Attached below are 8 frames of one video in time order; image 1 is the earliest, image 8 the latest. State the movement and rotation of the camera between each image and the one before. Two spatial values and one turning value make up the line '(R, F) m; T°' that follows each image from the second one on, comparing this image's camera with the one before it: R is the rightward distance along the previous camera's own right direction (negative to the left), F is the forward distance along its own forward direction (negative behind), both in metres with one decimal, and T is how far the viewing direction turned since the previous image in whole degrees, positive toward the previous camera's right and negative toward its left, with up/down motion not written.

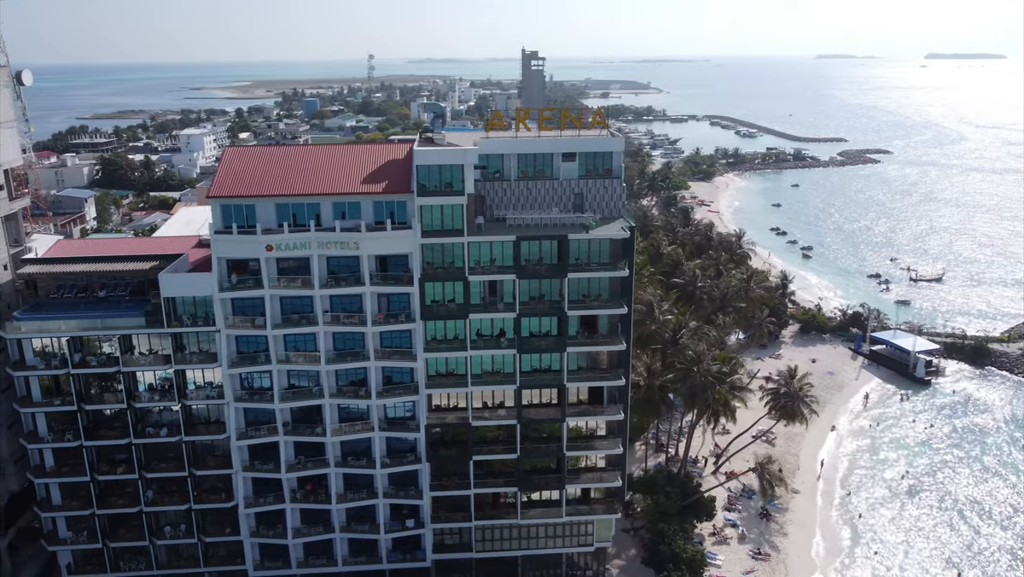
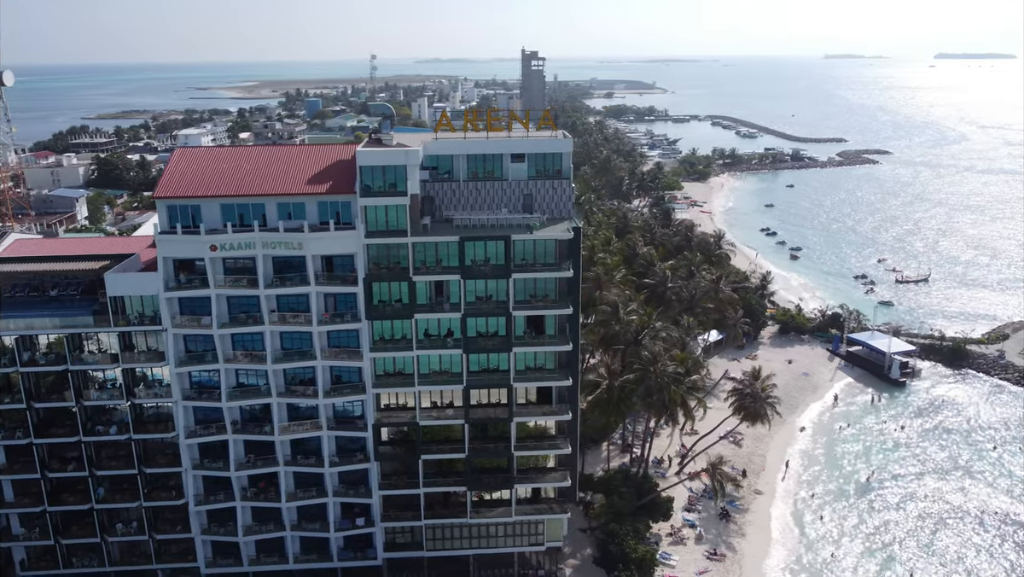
(+2.9, -0.2) m; 0°
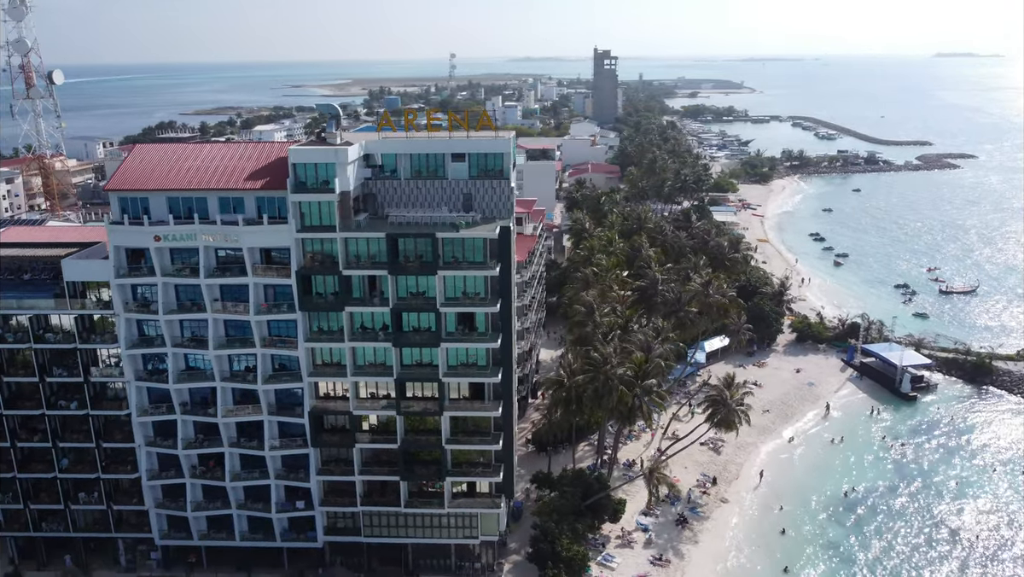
(+7.3, -0.3) m; -6°
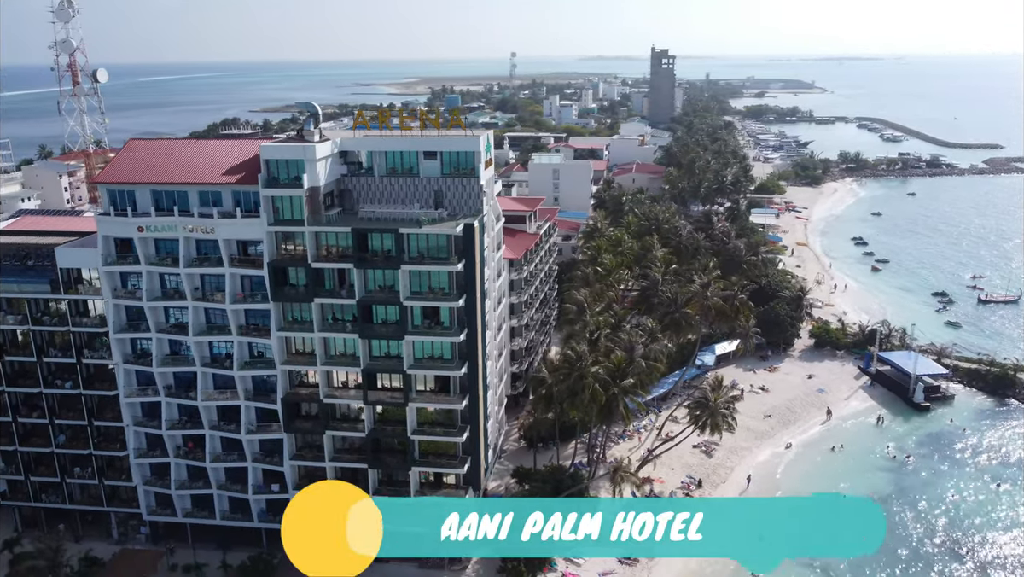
(+4.8, -0.4) m; -4°
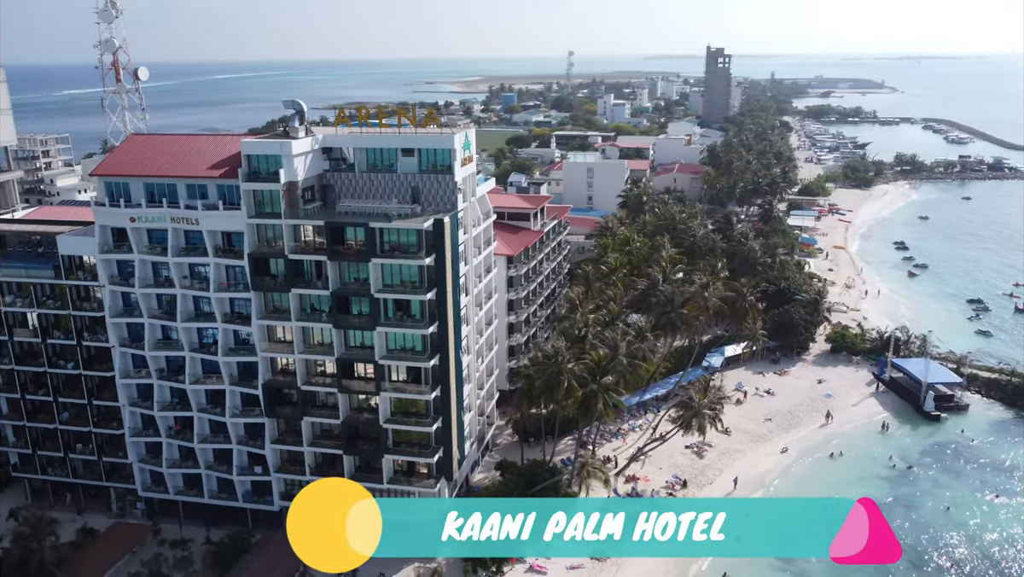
(+4.4, -0.6) m; -4°
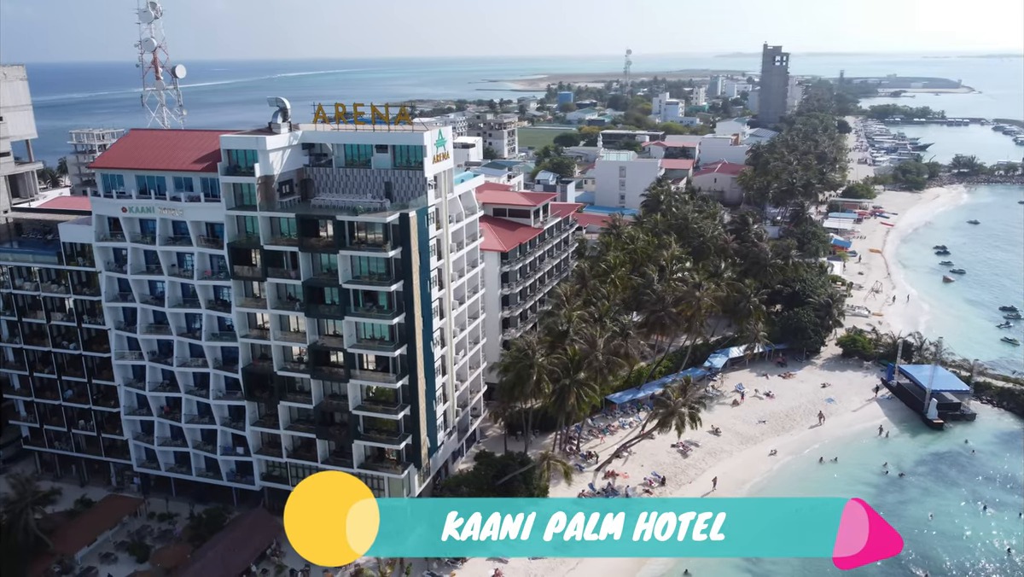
(+4.9, -0.8) m; -4°
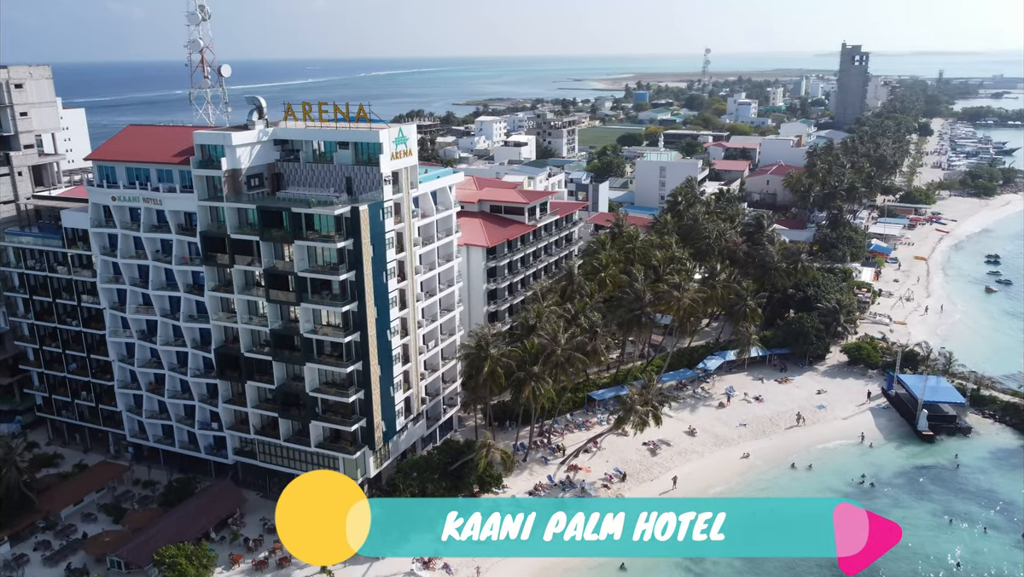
(+7.1, -1.3) m; -5°
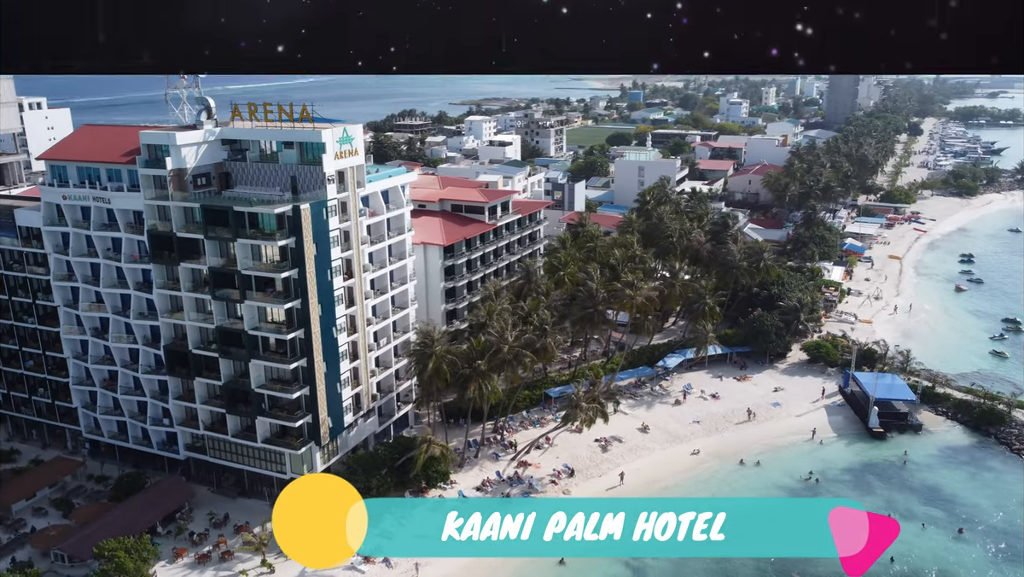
(+3.4, -0.9) m; 0°
